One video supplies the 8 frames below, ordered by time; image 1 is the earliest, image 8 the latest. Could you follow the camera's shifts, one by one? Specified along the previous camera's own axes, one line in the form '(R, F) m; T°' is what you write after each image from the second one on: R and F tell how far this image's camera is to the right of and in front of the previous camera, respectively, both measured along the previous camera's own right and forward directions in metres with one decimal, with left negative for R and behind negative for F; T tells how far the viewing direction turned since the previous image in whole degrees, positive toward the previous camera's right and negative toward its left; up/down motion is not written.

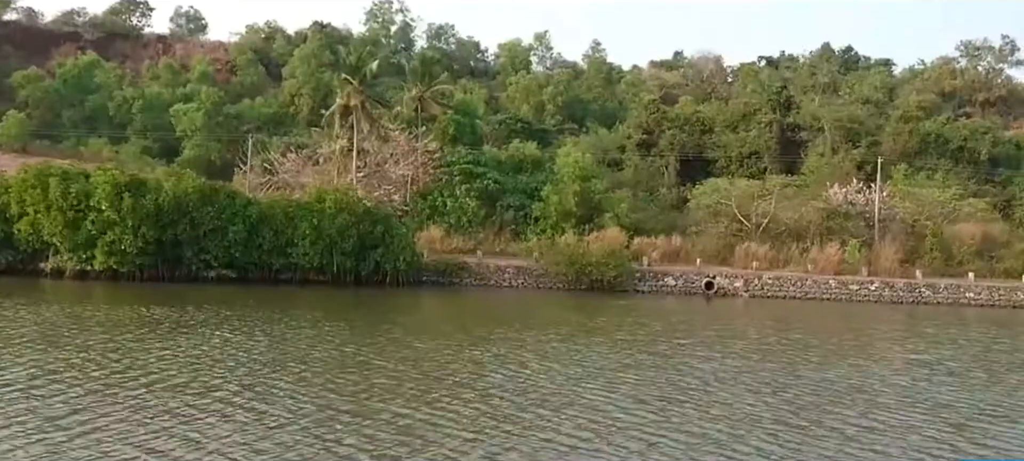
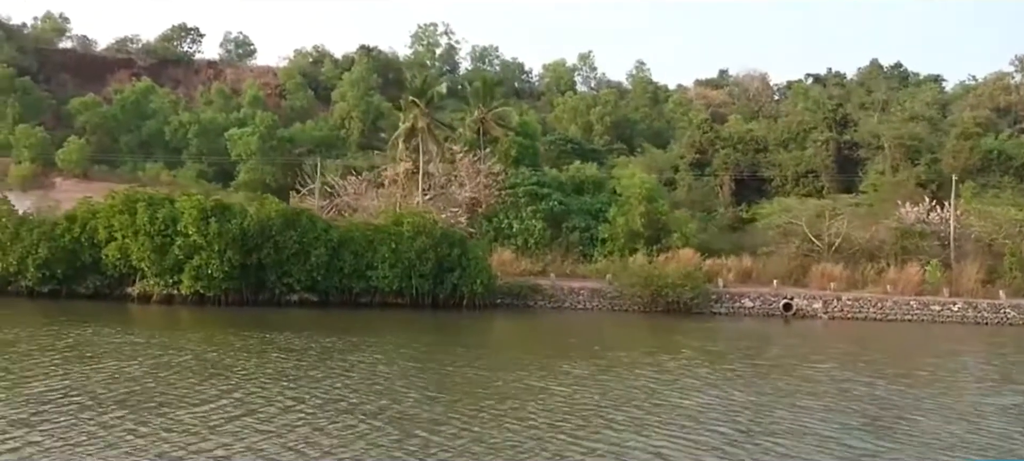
(-2.3, +0.1) m; -2°
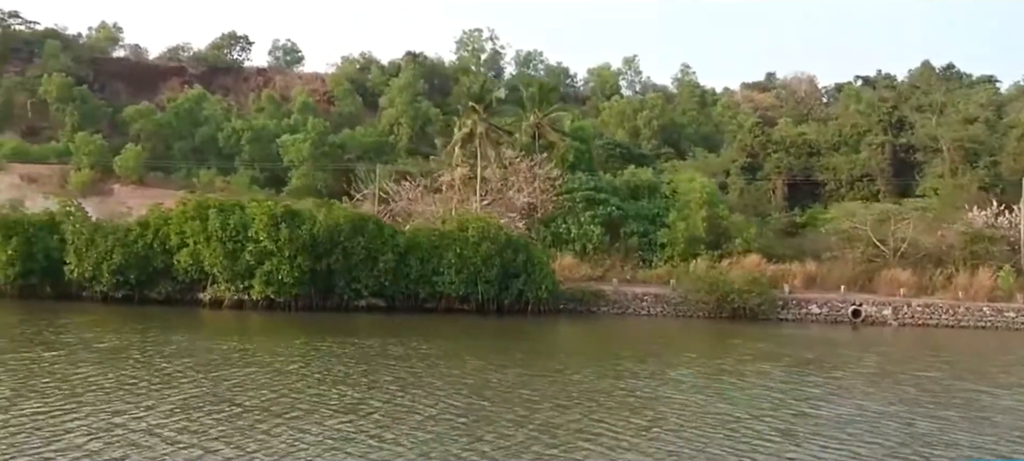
(-1.4, +0.1) m; -2°
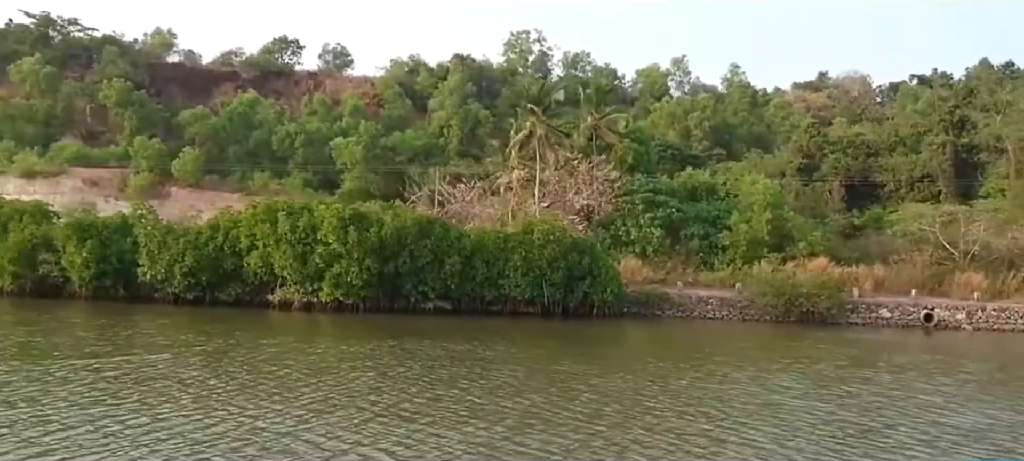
(-1.2, +0.1) m; -3°
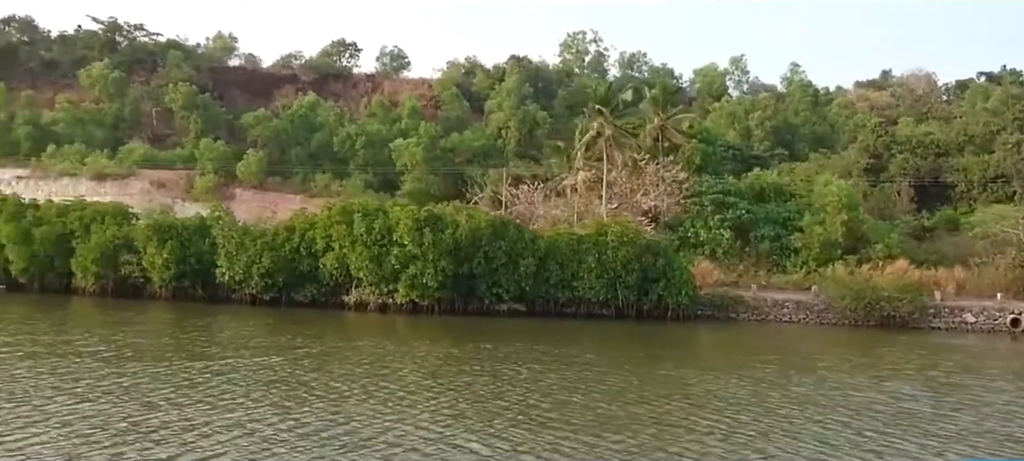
(-1.2, +0.2) m; -3°
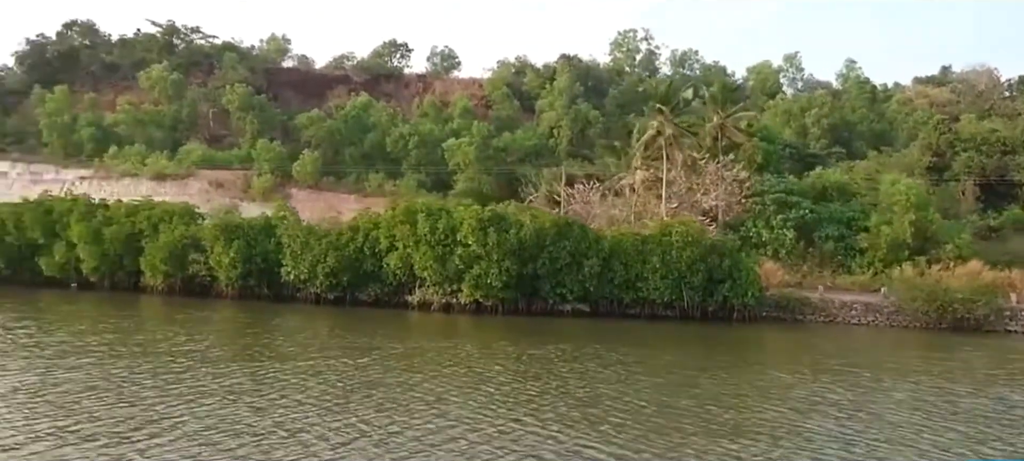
(-0.9, +0.2) m; -3°
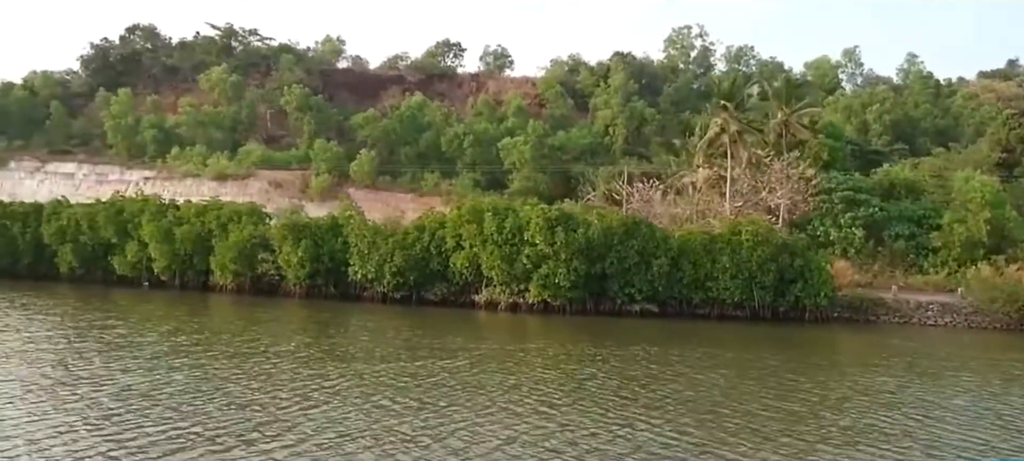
(-0.9, +0.2) m; -3°
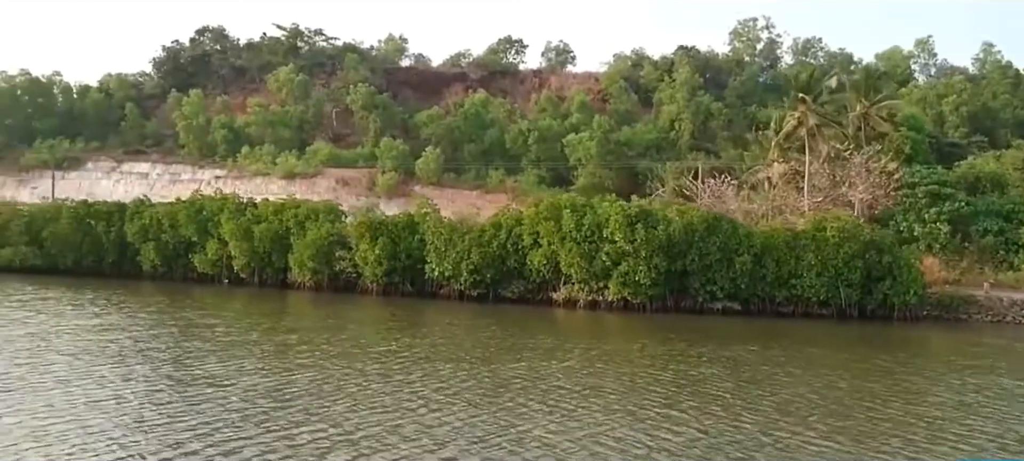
(-1.0, +0.3) m; -4°
